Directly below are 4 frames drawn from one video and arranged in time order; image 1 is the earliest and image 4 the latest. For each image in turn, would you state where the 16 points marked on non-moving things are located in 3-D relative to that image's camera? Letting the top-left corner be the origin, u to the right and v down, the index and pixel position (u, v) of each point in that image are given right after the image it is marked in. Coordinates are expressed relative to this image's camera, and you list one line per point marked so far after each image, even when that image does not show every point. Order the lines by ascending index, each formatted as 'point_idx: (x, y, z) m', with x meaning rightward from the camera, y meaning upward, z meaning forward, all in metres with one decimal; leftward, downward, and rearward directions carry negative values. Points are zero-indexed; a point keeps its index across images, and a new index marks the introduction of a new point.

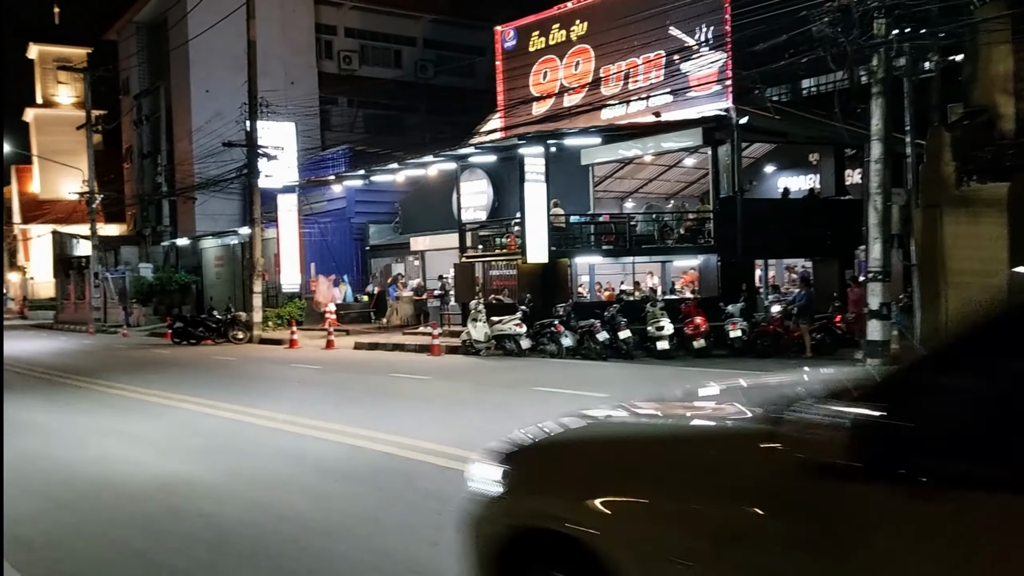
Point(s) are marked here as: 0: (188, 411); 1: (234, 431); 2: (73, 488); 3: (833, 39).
0: (-4.6, -1.7, +11.7) m
1: (-3.3, -1.7, +9.6) m
2: (-3.9, -1.8, +7.3) m
3: (+5.1, +4.0, +13.1) m
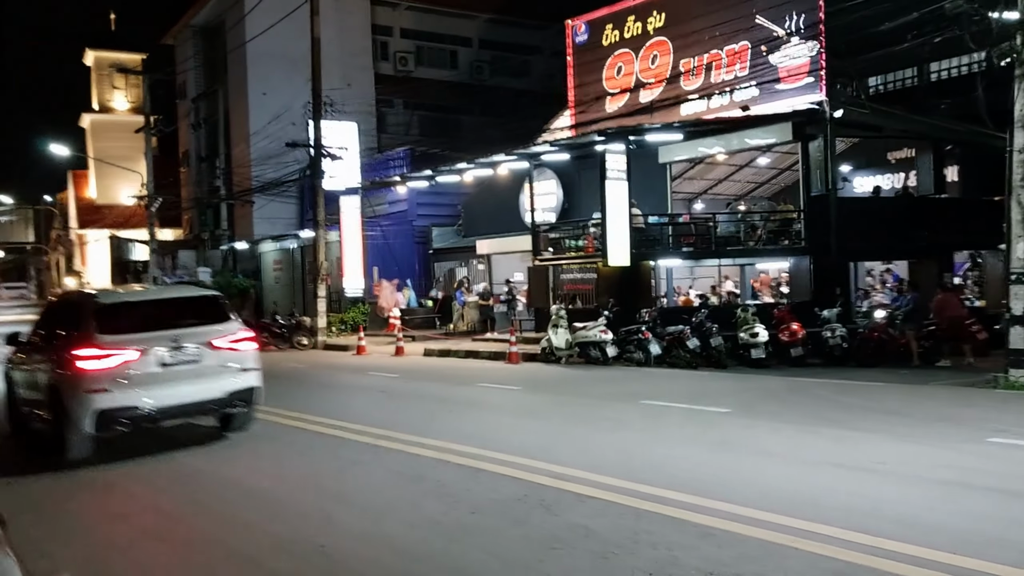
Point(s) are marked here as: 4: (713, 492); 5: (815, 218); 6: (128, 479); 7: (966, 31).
0: (-3.2, -1.8, +10.9) m
1: (-1.9, -1.8, +8.8) m
2: (-2.7, -1.9, +6.6) m
3: (+6.6, +3.9, +11.9) m
4: (+1.6, -1.6, +6.5) m
5: (+7.4, +1.7, +19.8) m
6: (-3.8, -1.9, +8.3) m
7: (+6.8, +3.8, +12.3) m
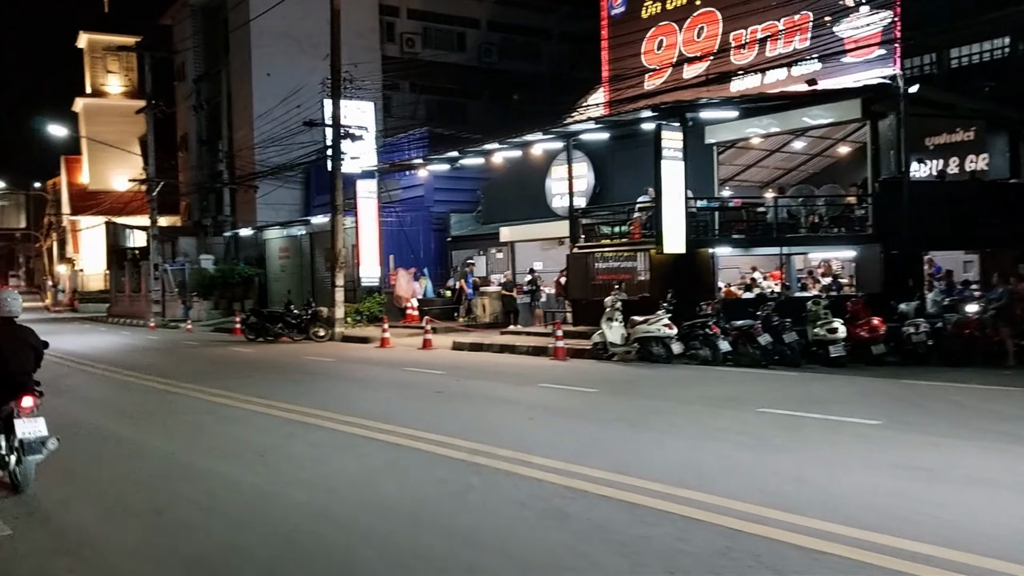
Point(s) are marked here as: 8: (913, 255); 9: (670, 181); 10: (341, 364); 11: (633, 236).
0: (-2.1, -1.6, +9.3) m
1: (-0.9, -1.6, +7.2) m
2: (-1.6, -1.8, +4.9) m
3: (+7.7, +4.1, +10.3) m
4: (+2.7, -1.5, +4.9) m
5: (+8.3, +1.9, +18.2) m
6: (-2.7, -1.8, +6.7) m
7: (+7.8, +3.9, +10.7) m
8: (+8.9, +0.8, +18.3) m
9: (+3.3, +2.3, +17.4) m
10: (-3.6, -1.6, +17.2) m
11: (+2.8, +1.2, +19.0) m
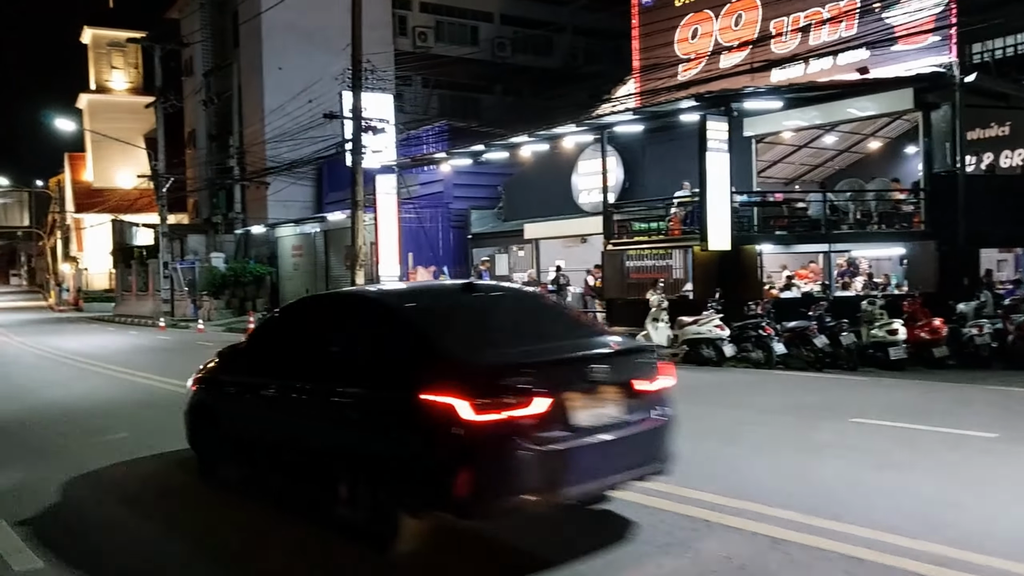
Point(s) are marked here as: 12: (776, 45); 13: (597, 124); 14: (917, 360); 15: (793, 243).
0: (-1.4, -1.6, +8.4) m
1: (-0.2, -1.6, +6.4) m
2: (-0.9, -1.7, +4.1) m
3: (+8.4, +4.1, +9.4) m
4: (+3.4, -1.5, +4.0) m
5: (+9.1, +1.9, +17.4) m
6: (-2.0, -1.7, +5.8) m
7: (+8.5, +3.9, +9.8) m
8: (+9.7, +0.8, +17.4) m
9: (+4.1, +2.3, +16.5) m
10: (-2.9, -1.6, +16.4) m
11: (+3.5, +1.2, +18.1) m
12: (+6.3, +5.8, +19.6) m
13: (+2.0, +4.0, +19.7) m
14: (+7.4, -1.3, +15.0) m
15: (+6.4, +1.0, +18.1) m
